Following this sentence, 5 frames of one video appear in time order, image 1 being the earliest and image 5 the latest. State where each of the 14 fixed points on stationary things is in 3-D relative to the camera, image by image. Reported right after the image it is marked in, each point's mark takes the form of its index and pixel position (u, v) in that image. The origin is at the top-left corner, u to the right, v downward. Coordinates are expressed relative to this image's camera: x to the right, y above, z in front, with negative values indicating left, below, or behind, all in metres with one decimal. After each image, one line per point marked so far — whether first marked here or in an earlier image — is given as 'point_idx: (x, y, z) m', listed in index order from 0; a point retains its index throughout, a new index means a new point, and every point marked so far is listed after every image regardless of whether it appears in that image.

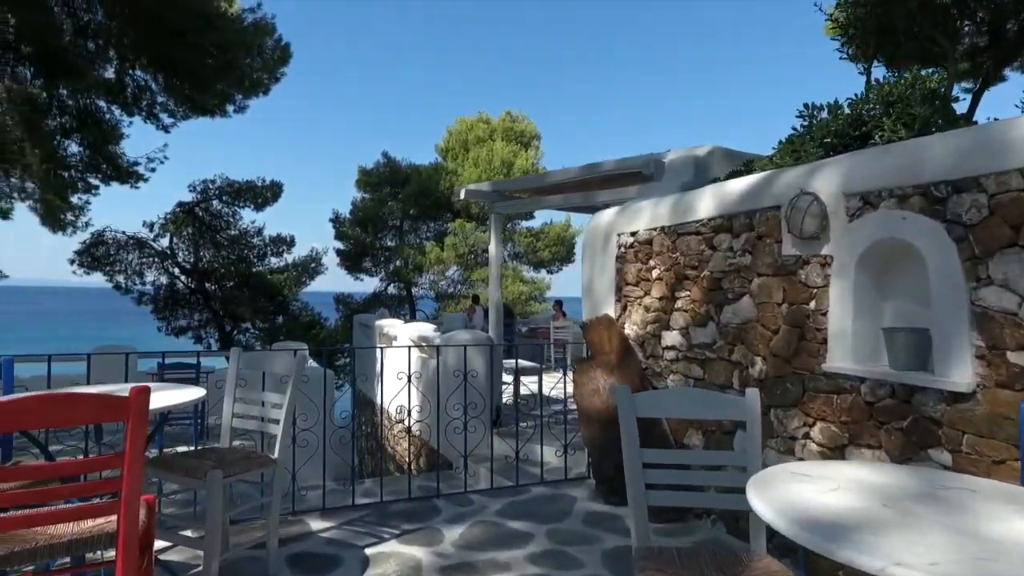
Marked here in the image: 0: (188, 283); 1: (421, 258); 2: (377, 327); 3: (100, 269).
0: (-7.4, +0.2, +14.5) m
1: (-2.8, +0.9, +18.7) m
2: (-2.1, -0.6, +9.9) m
3: (-8.9, +0.4, +13.8) m
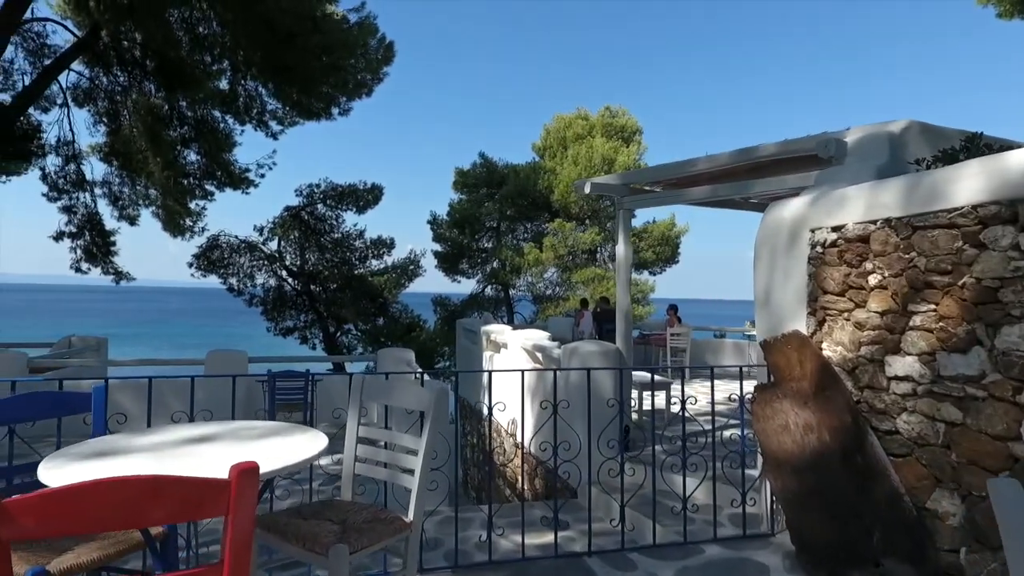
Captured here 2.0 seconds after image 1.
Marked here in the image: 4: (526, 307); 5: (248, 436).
0: (-5.0, +0.1, +14.7) m
1: (+0.2, +0.8, +18.2) m
2: (-0.4, -0.6, +9.4) m
3: (-6.6, +0.4, +14.2) m
4: (+0.4, -0.6, +19.4) m
5: (-0.8, -0.5, +2.0) m
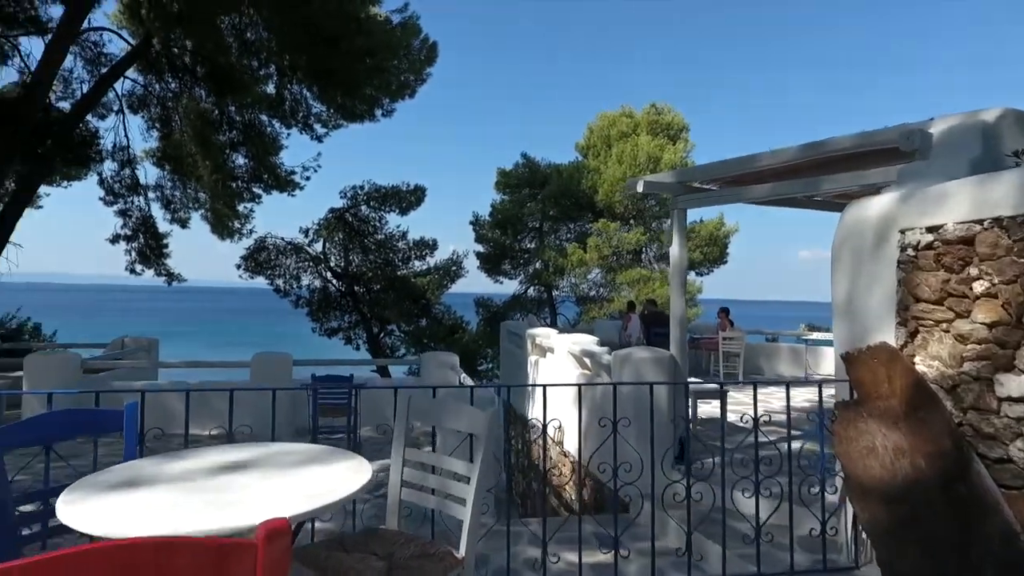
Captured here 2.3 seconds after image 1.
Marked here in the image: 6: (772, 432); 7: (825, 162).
0: (-4.0, +0.1, +14.7) m
1: (+1.4, +0.8, +17.9) m
2: (+0.2, -0.7, +9.2) m
3: (-5.7, +0.3, +14.4) m
4: (+1.7, -0.6, +19.1) m
5: (-0.6, -0.5, +1.8) m
6: (+2.7, -1.5, +6.7) m
7: (+2.4, +1.0, +4.9) m
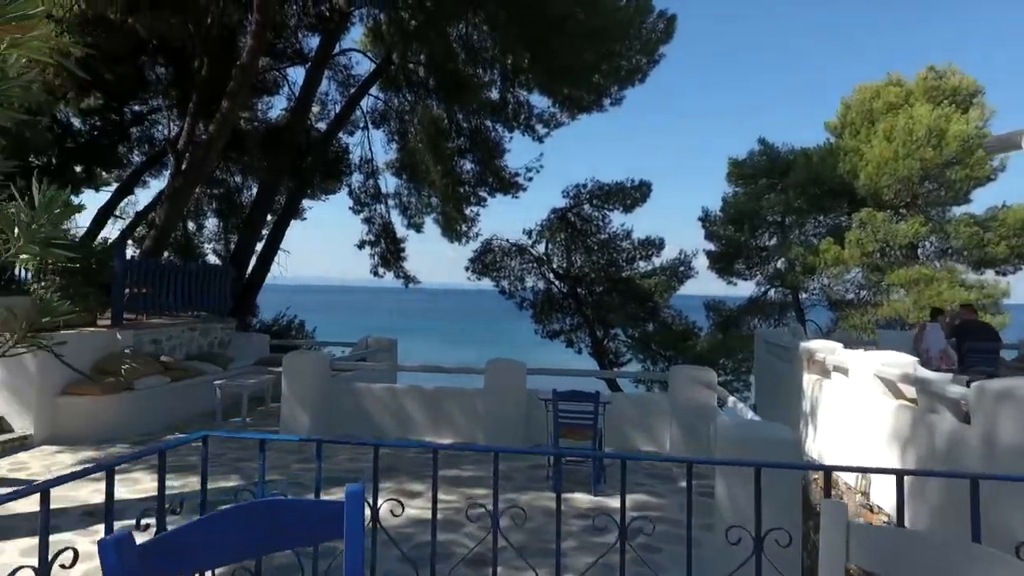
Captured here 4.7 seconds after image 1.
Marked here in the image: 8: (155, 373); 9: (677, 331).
0: (+1.2, 0.0, +14.1) m
1: (+7.3, +0.7, +15.3) m
2: (+3.4, -0.7, +7.4) m
3: (-0.5, +0.3, +14.3) m
4: (+8.0, -0.7, +16.4) m
5: (+0.2, -0.5, +0.8) m
6: (+5.0, -1.5, +4.3) m
7: (+4.1, +1.0, +2.7) m
8: (-4.8, -1.2, +8.6) m
9: (+3.5, -0.9, +13.3) m
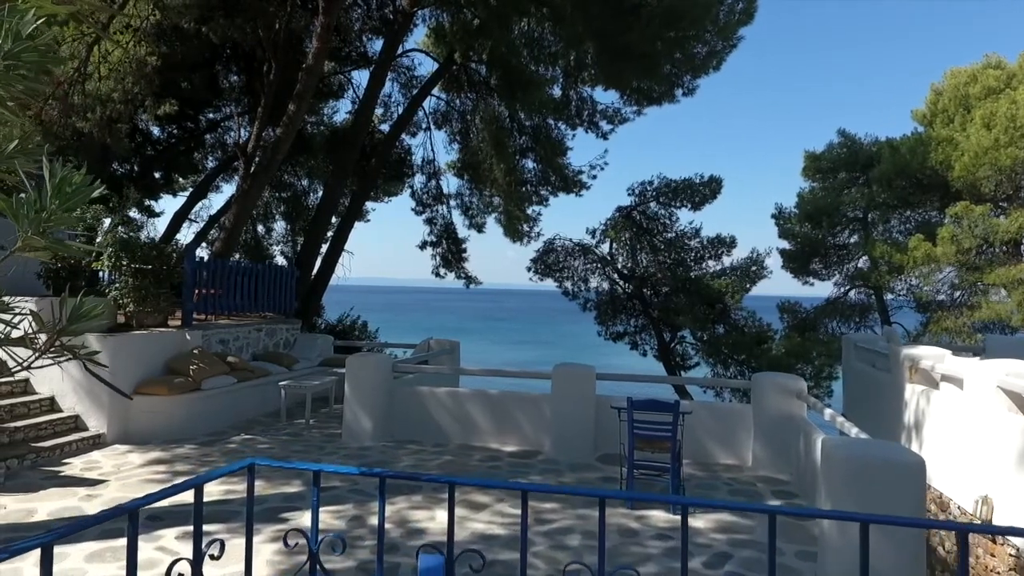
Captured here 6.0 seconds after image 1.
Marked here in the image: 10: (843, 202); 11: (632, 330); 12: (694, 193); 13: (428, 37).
0: (+2.5, 0.0, +13.5) m
1: (+8.8, +0.7, +14.2) m
2: (+4.2, -0.7, +6.7) m
3: (+0.9, +0.3, +13.9) m
4: (+9.5, -0.7, +15.2) m
5: (+0.3, -0.5, +0.4) m
6: (+5.4, -1.5, +3.4) m
7: (+4.4, +1.0, +1.9) m
8: (-4.0, -1.2, +8.7) m
9: (+4.8, -0.9, +12.5) m
10: (+8.1, +2.1, +15.4) m
11: (+2.7, -0.9, +13.7) m
12: (+3.9, +2.0, +13.1) m
13: (-1.7, +5.0, +12.5) m
